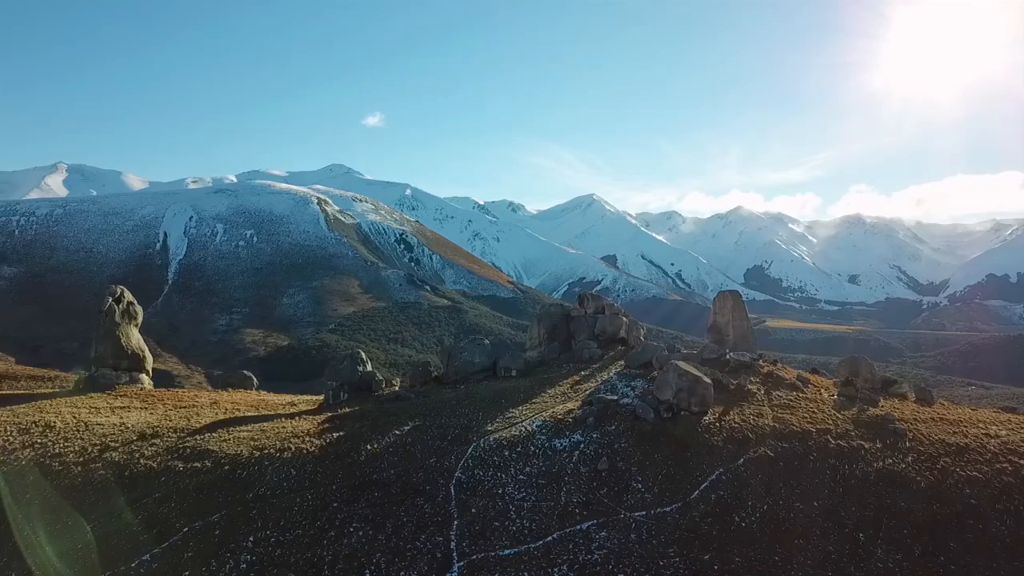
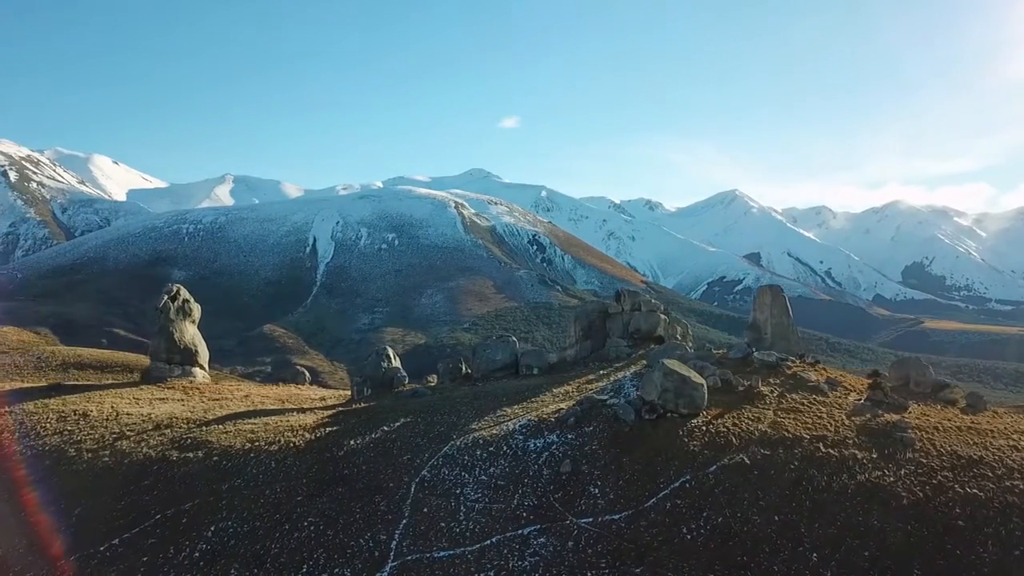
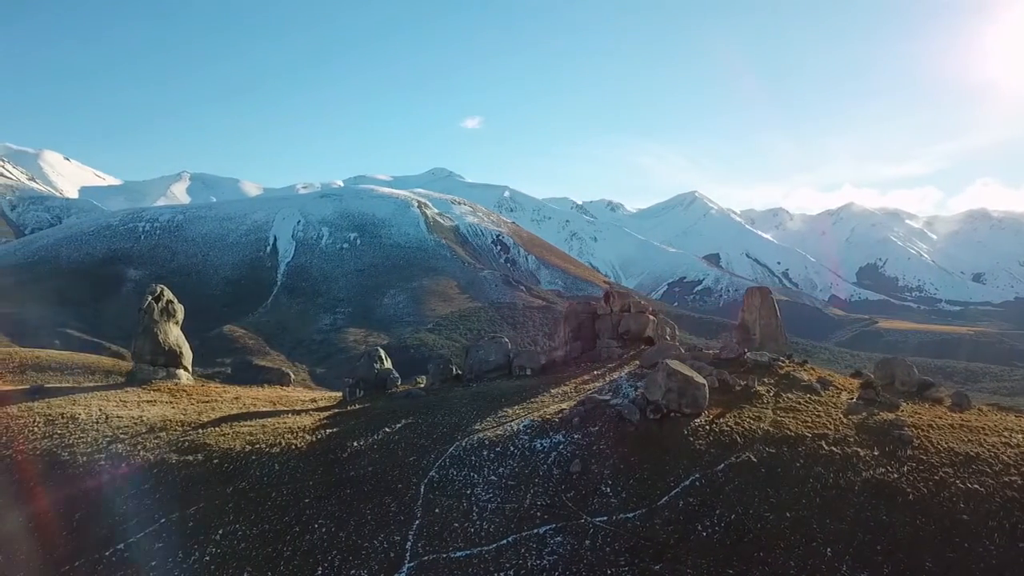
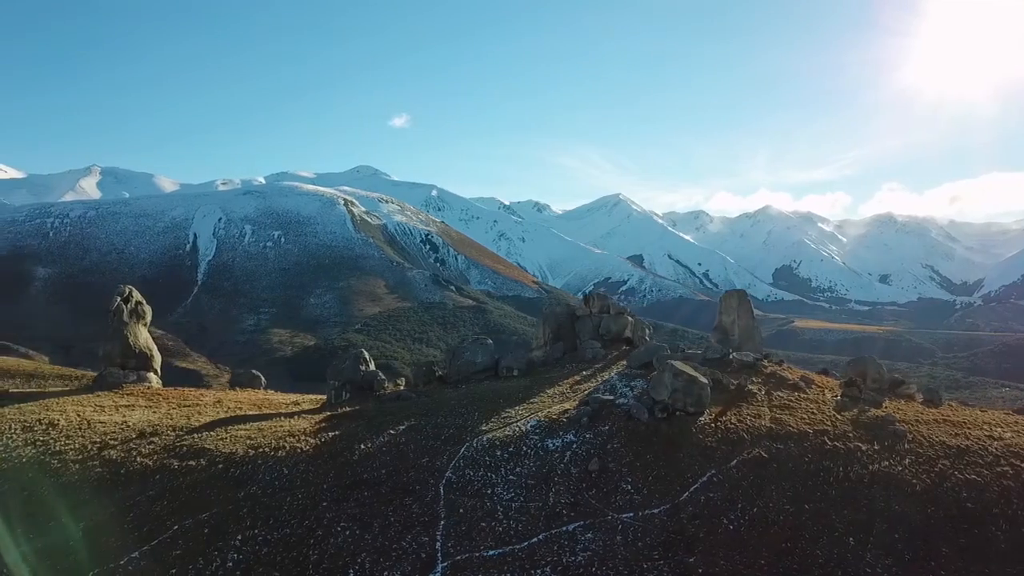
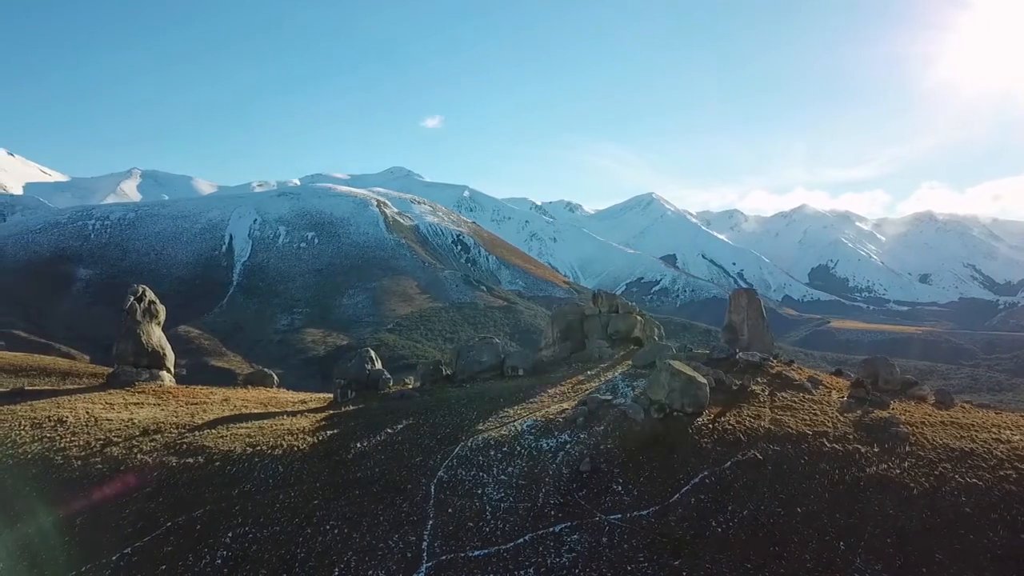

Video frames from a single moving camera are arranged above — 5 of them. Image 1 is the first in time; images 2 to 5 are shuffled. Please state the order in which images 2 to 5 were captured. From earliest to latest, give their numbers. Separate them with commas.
4, 5, 3, 2
